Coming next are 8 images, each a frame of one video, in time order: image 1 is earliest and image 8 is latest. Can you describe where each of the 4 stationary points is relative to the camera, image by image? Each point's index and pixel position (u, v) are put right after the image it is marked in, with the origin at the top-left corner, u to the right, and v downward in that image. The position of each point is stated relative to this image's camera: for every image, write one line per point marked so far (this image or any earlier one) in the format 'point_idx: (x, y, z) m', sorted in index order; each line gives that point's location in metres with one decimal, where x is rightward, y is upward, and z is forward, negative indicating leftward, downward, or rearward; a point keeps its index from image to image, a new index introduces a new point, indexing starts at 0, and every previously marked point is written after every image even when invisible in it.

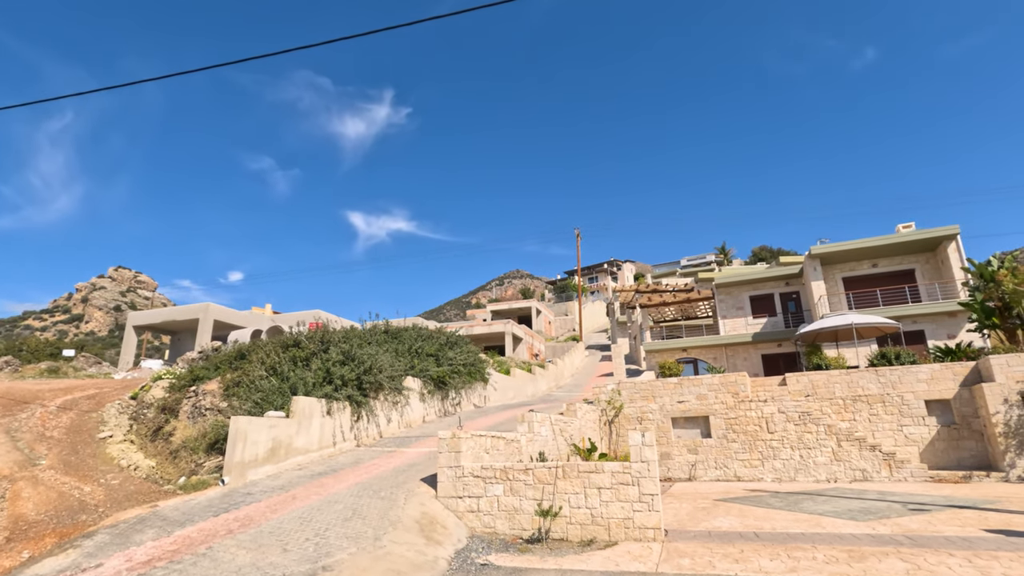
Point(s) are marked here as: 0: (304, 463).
0: (-5.0, -4.1, +12.7) m
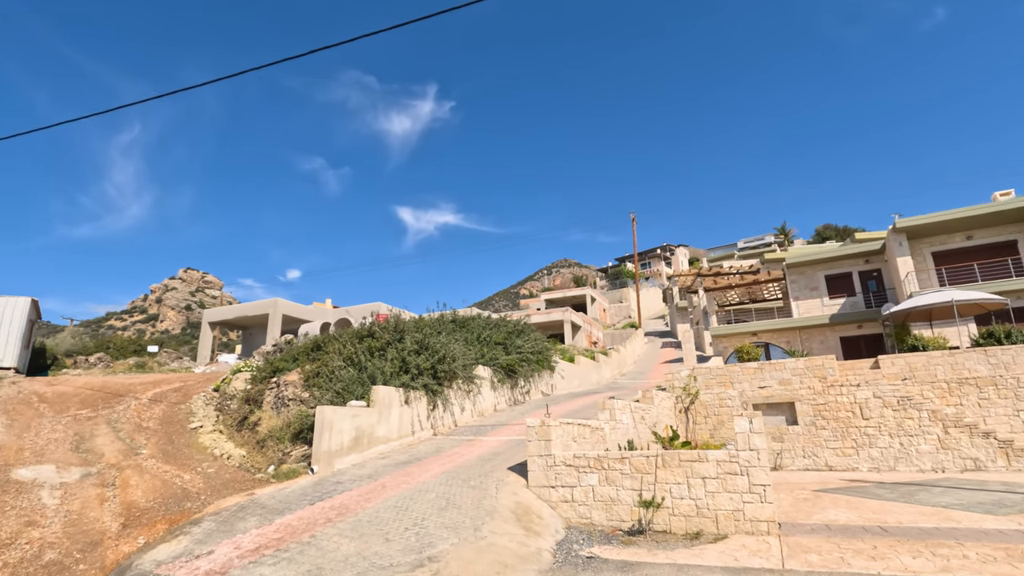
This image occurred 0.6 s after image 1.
0: (-3.0, -3.9, +12.8) m
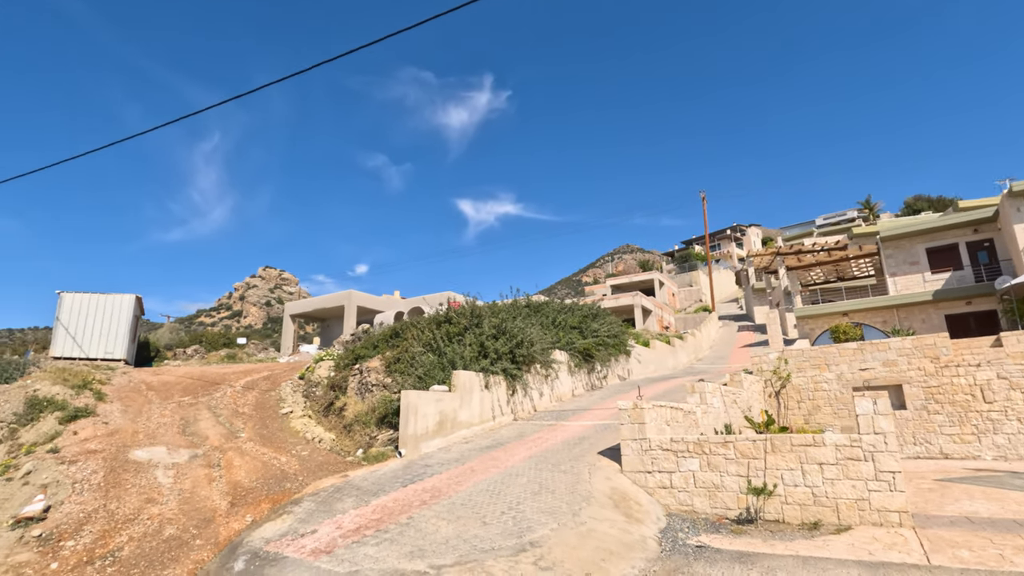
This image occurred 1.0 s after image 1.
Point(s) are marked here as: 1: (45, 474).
0: (-1.0, -3.5, +12.7) m
1: (-7.8, -3.1, +9.0) m
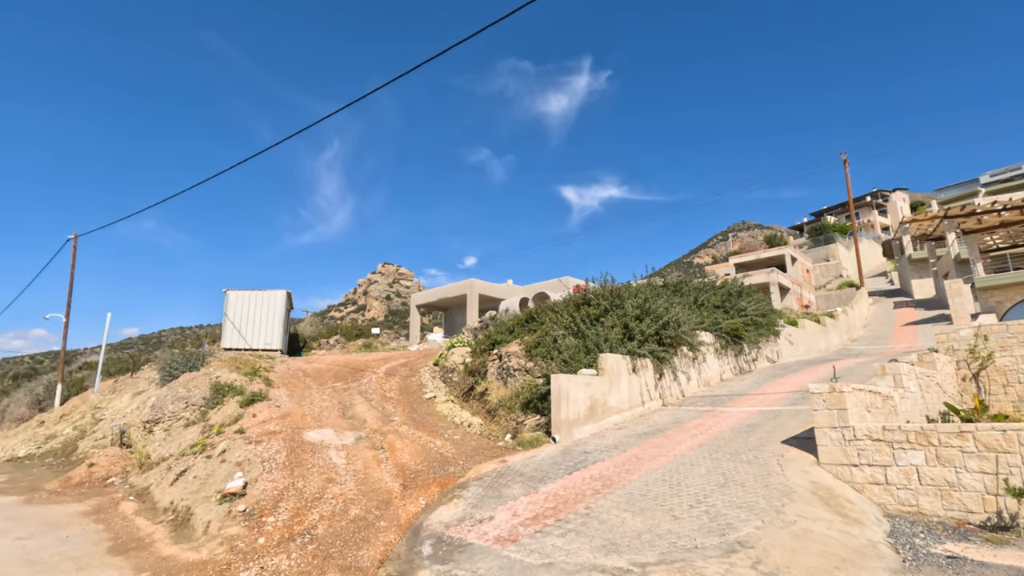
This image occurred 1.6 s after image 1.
0: (+2.4, -3.0, +12.1) m
1: (-5.0, -3.0, +9.8) m
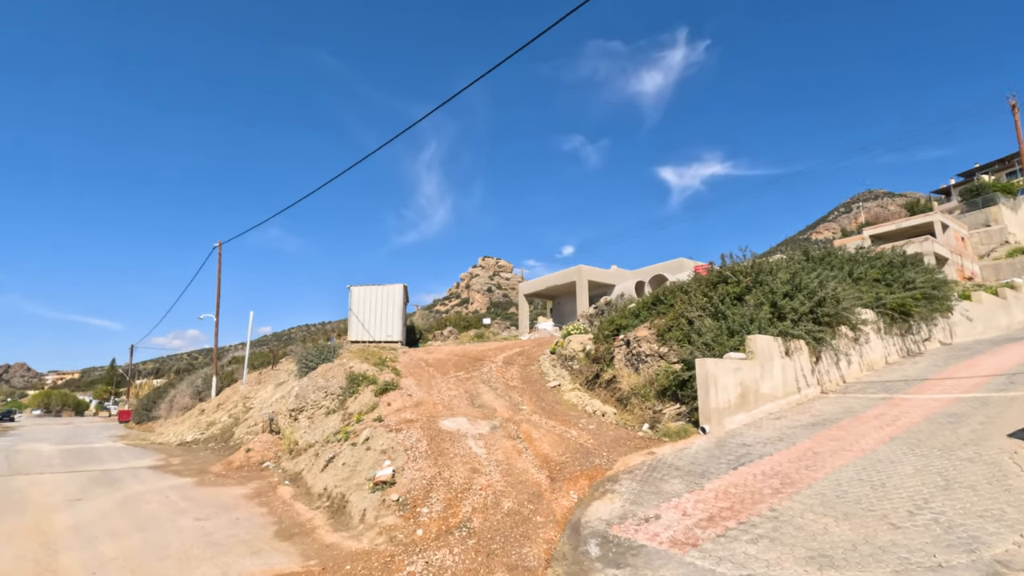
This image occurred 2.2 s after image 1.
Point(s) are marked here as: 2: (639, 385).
0: (+5.3, -2.5, +10.8) m
1: (-2.4, -2.8, +9.9) m
2: (+3.1, -2.3, +12.9) m
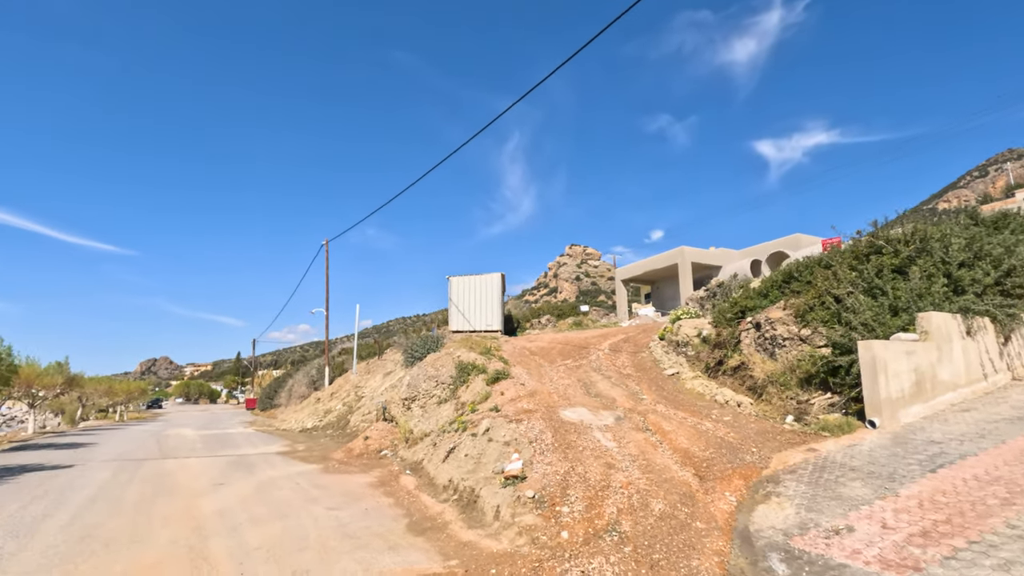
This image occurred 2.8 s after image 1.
0: (+7.6, -1.9, +9.1) m
1: (-0.2, -2.5, +9.4) m
2: (+5.7, -1.8, +11.6) m
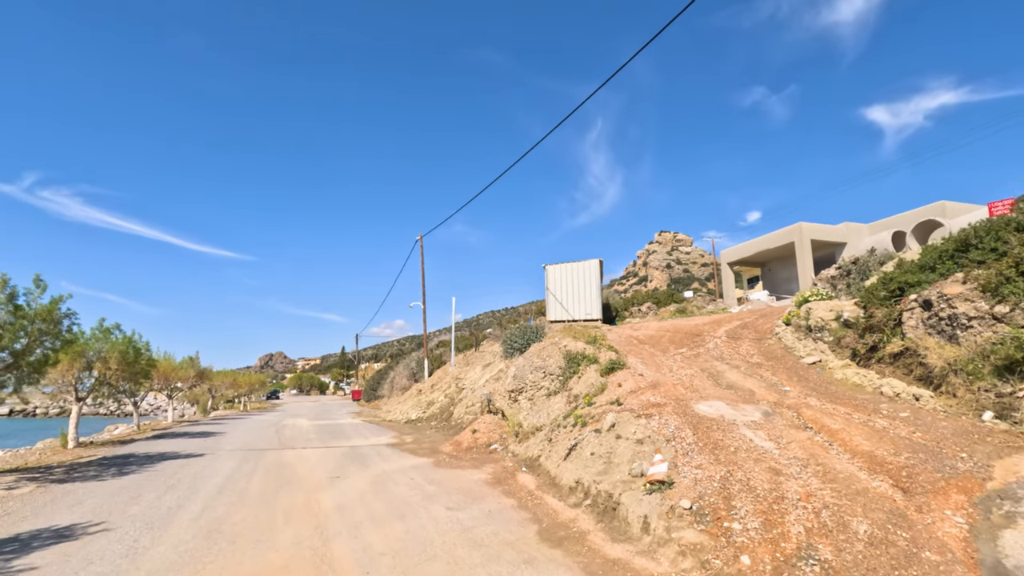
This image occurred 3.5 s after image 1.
0: (+9.4, -1.4, +6.8) m
1: (+1.9, -2.2, +8.4) m
2: (+8.0, -1.3, +9.5) m
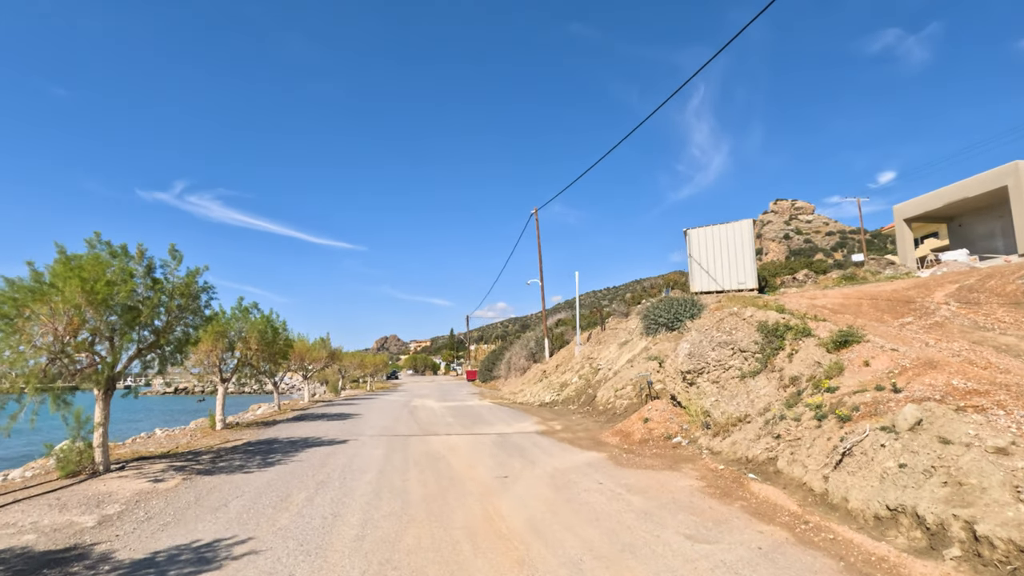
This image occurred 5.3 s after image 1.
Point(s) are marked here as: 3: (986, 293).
0: (+11.7, -0.4, +2.4) m
1: (+4.6, -1.4, +5.4) m
2: (+10.8, -0.3, +5.4) m
3: (+13.2, -0.1, +14.9) m
